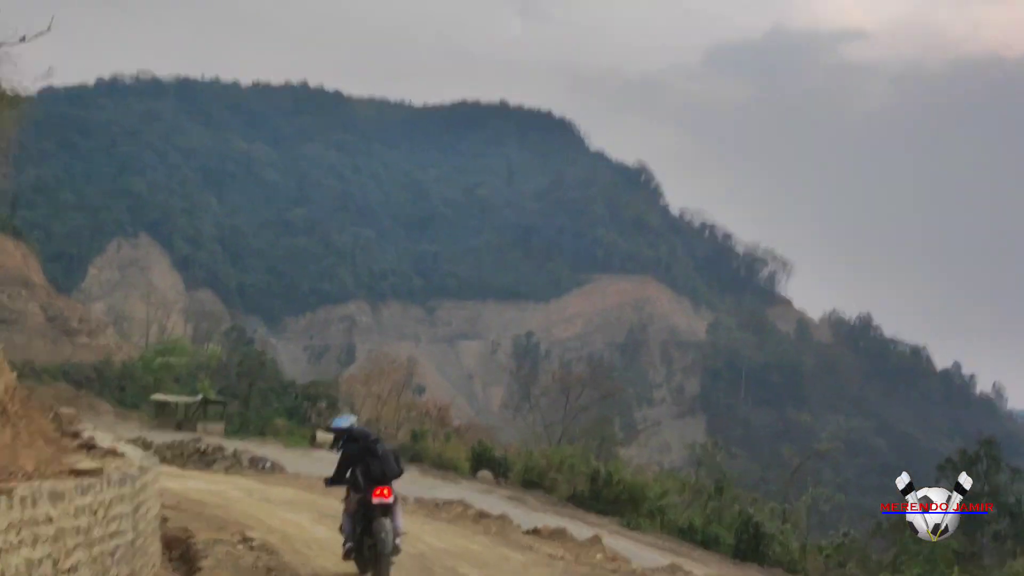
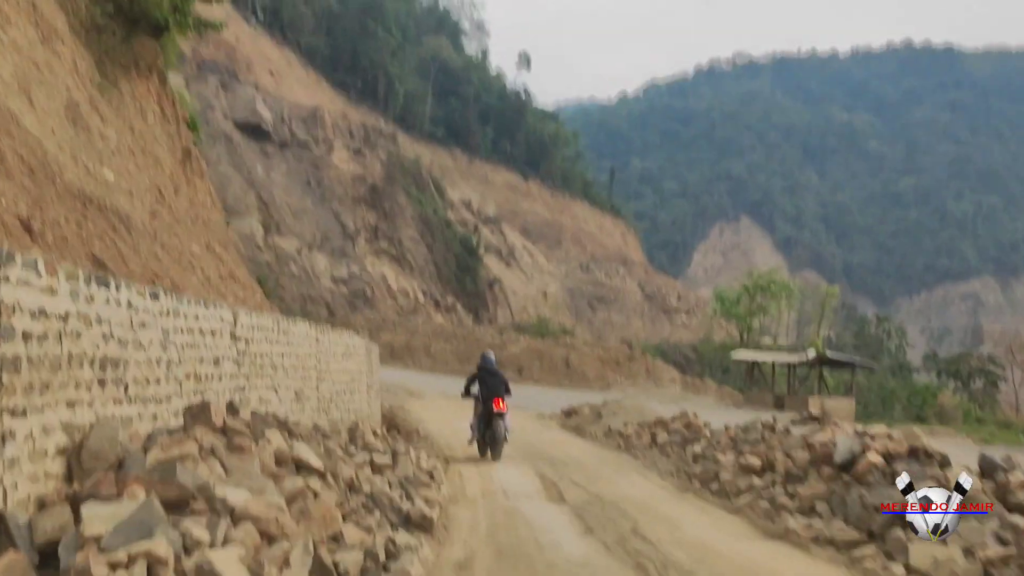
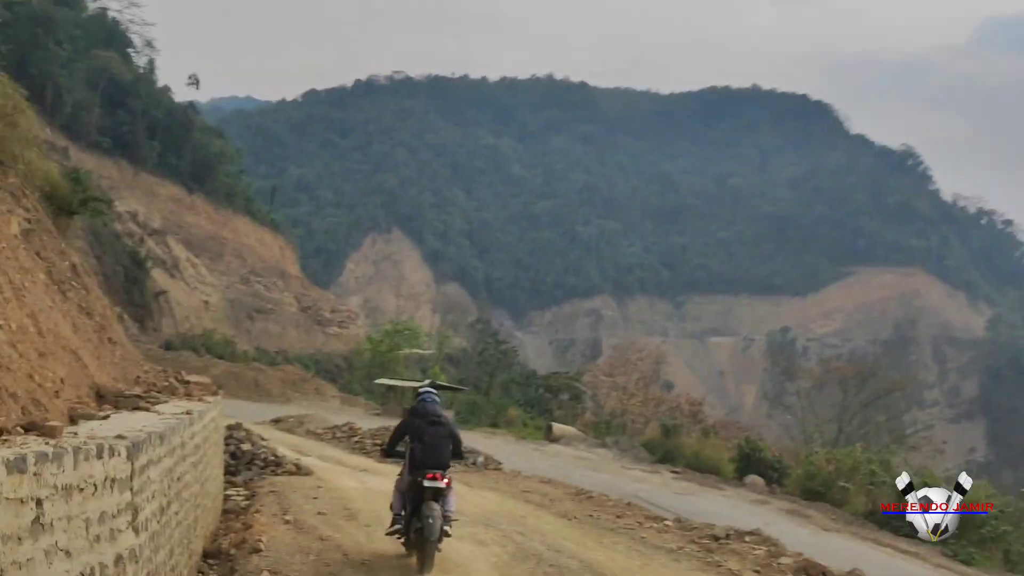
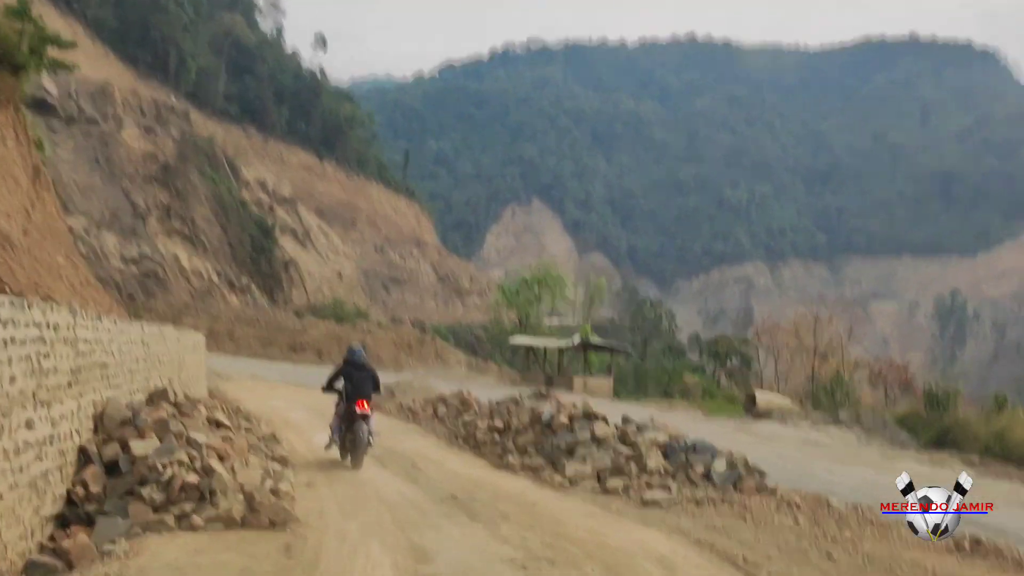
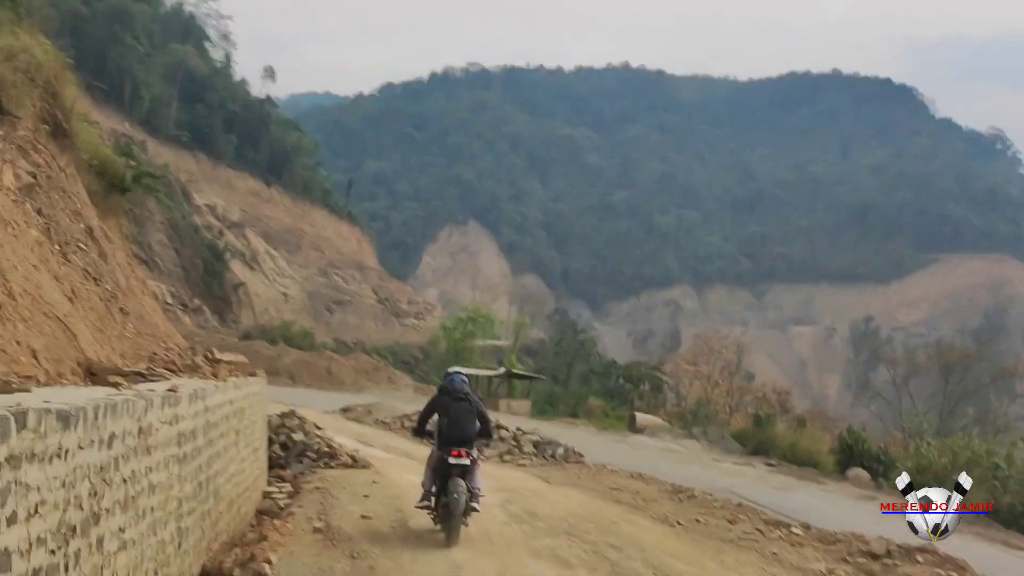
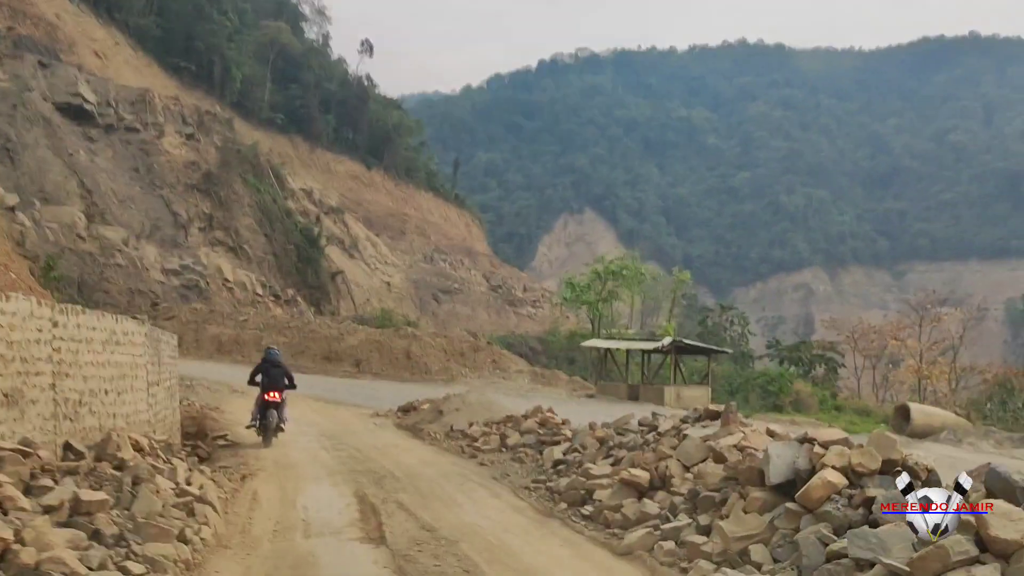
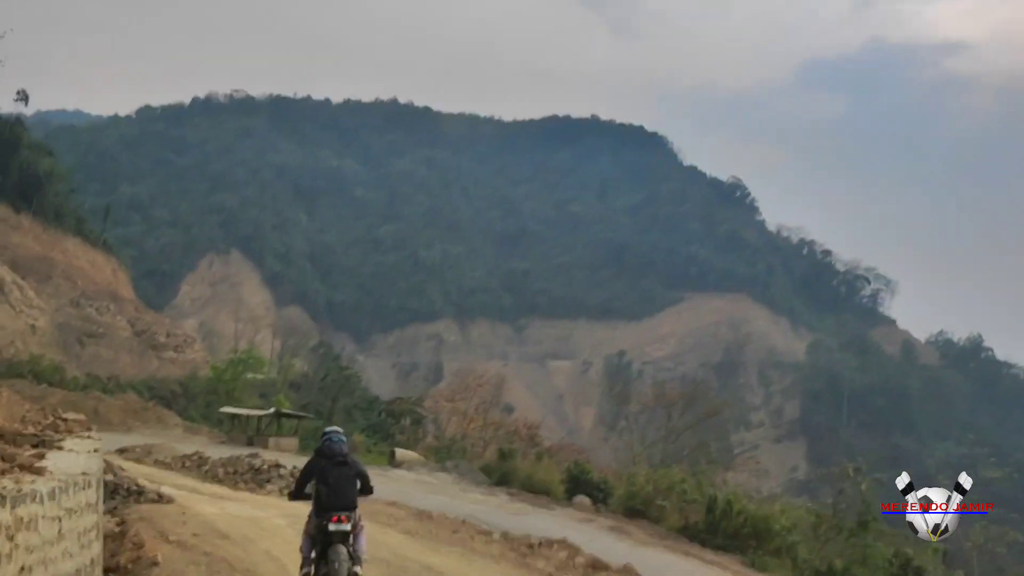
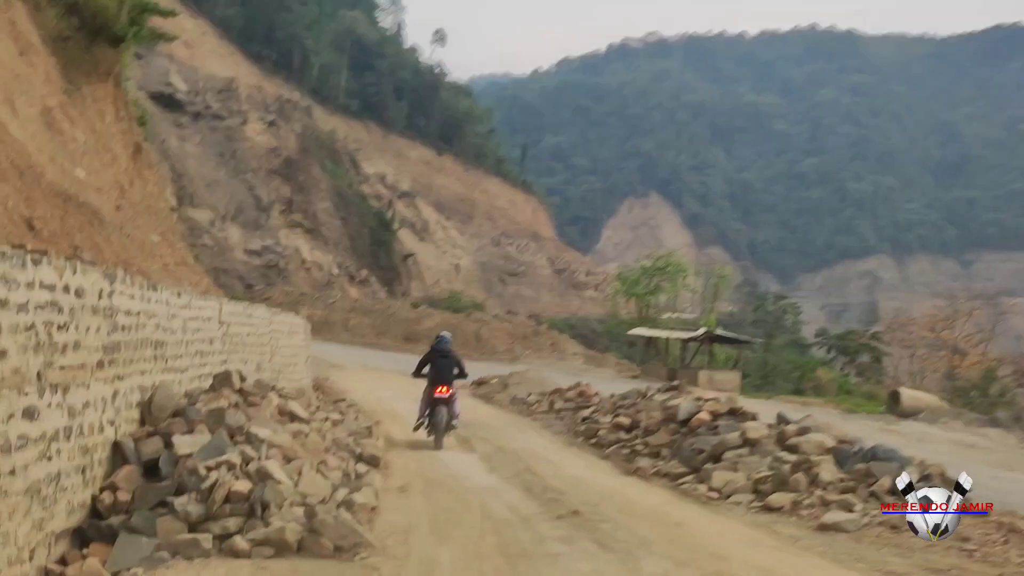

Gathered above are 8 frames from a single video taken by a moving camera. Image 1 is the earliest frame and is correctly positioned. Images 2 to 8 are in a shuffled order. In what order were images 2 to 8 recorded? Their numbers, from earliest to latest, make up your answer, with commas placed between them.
7, 3, 5, 4, 8, 2, 6
